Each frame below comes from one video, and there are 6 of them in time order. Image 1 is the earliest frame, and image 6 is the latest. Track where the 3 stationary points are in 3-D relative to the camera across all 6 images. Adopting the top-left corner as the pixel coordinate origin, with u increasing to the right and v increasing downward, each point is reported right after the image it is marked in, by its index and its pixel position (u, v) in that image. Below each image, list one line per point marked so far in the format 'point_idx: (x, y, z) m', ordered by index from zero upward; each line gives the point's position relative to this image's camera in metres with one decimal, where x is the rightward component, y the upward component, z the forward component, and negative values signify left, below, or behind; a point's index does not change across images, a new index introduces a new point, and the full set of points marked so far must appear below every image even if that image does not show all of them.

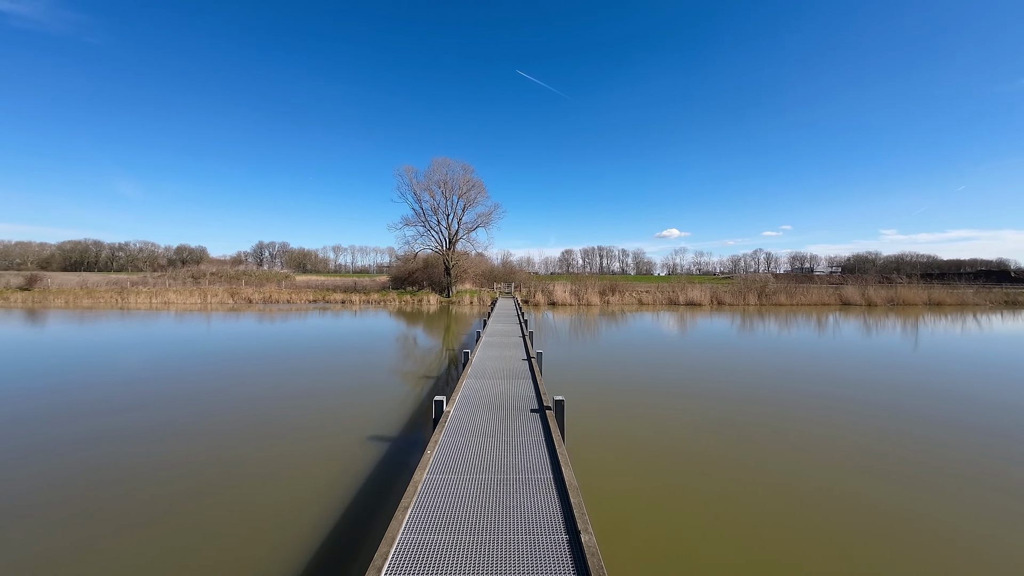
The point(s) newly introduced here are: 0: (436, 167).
0: (-2.2, +3.5, +11.4) m
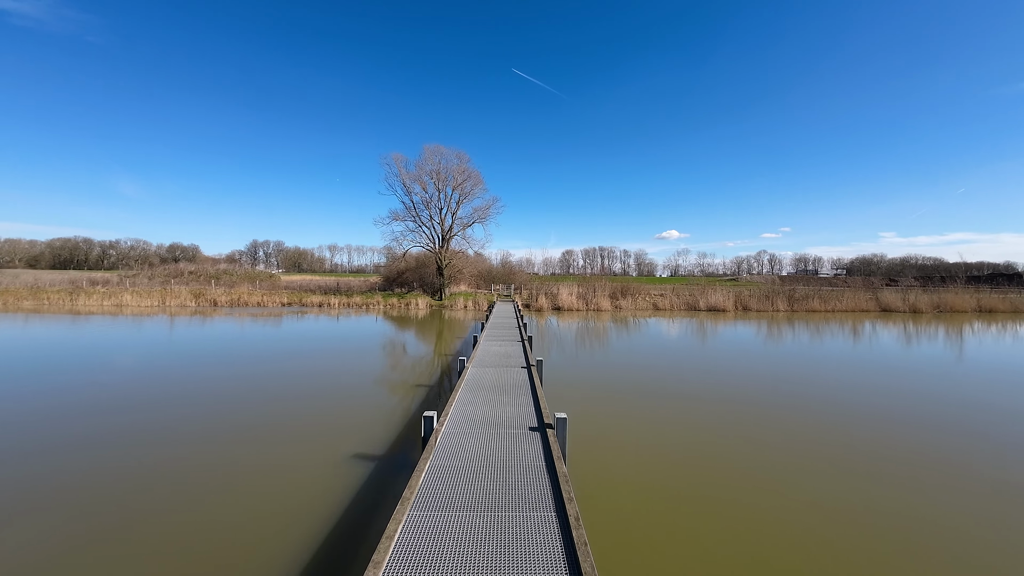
0: (-2.2, +3.5, +10.3) m
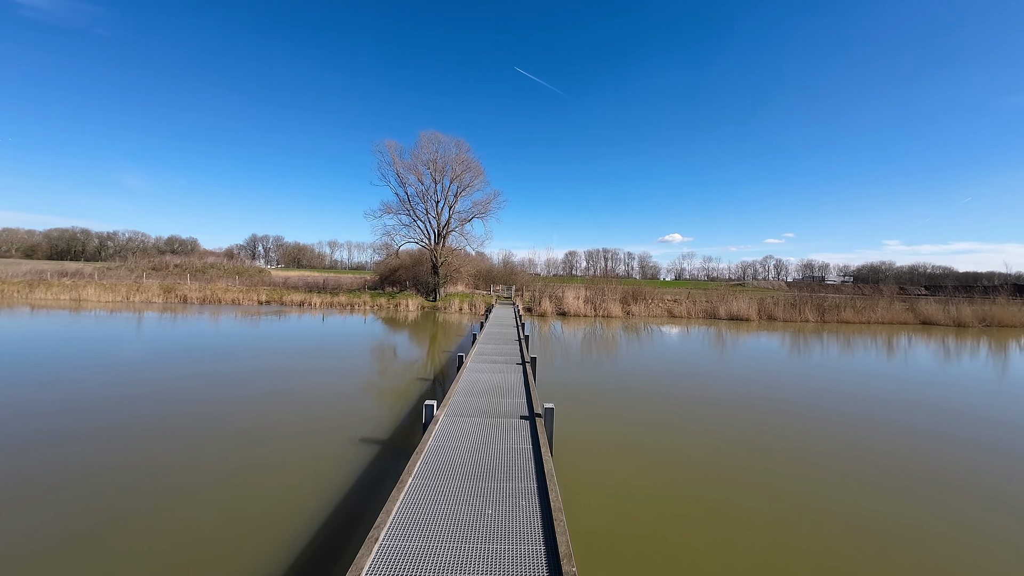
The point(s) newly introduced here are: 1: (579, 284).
0: (-2.1, +3.5, +9.5) m
1: (+2.1, +0.1, +12.5) m
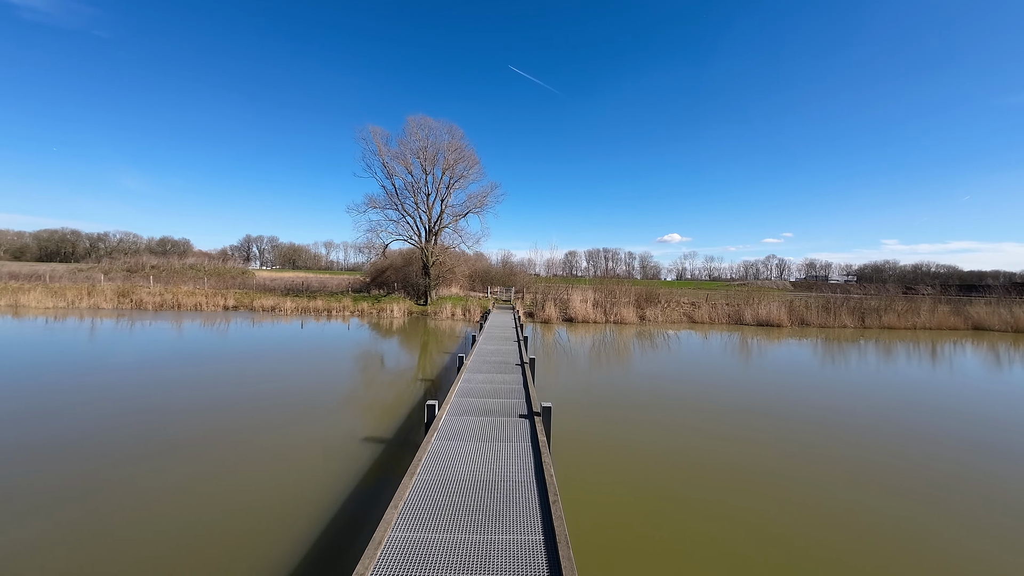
0: (-2.1, +3.4, +8.6) m
1: (+2.1, +0.1, +11.6) m
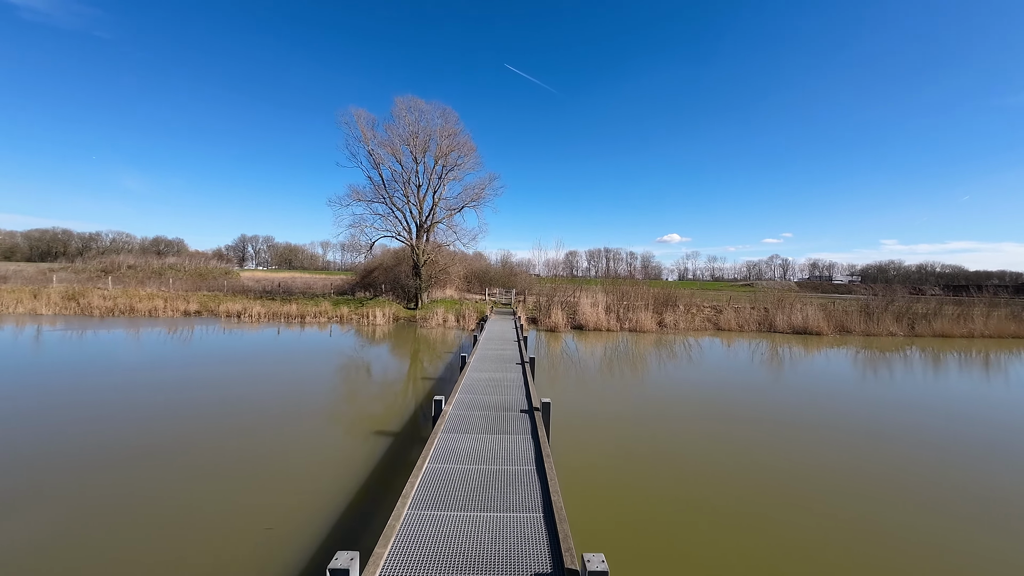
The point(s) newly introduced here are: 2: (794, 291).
0: (-2.1, +3.4, +7.7) m
1: (+2.1, +0.1, +10.8) m
2: (+7.2, -0.1, +10.9) m
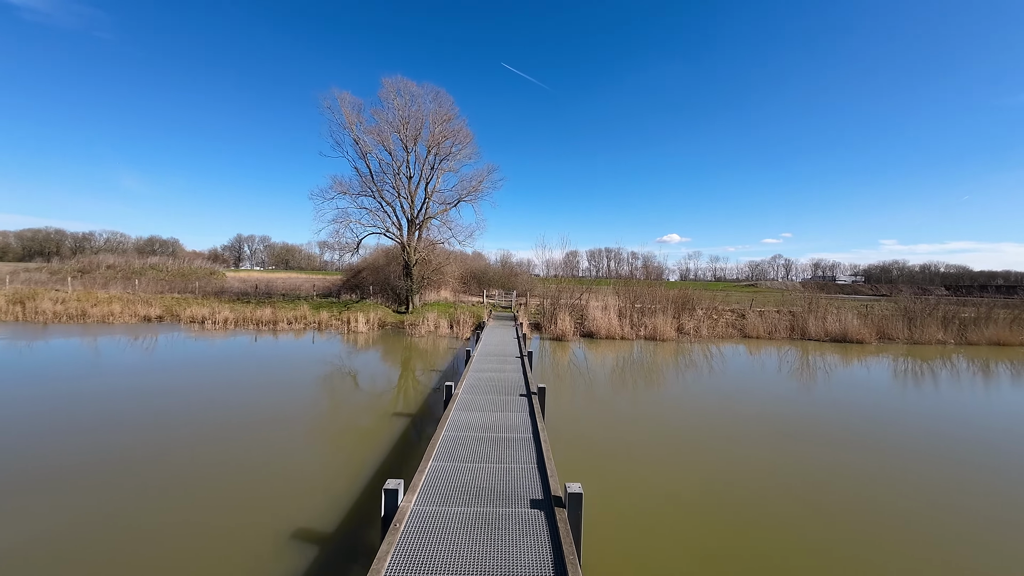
0: (-2.1, +3.3, +7.0) m
1: (+2.1, 0.0, +10.1) m
2: (+7.2, -0.2, +10.2) m
